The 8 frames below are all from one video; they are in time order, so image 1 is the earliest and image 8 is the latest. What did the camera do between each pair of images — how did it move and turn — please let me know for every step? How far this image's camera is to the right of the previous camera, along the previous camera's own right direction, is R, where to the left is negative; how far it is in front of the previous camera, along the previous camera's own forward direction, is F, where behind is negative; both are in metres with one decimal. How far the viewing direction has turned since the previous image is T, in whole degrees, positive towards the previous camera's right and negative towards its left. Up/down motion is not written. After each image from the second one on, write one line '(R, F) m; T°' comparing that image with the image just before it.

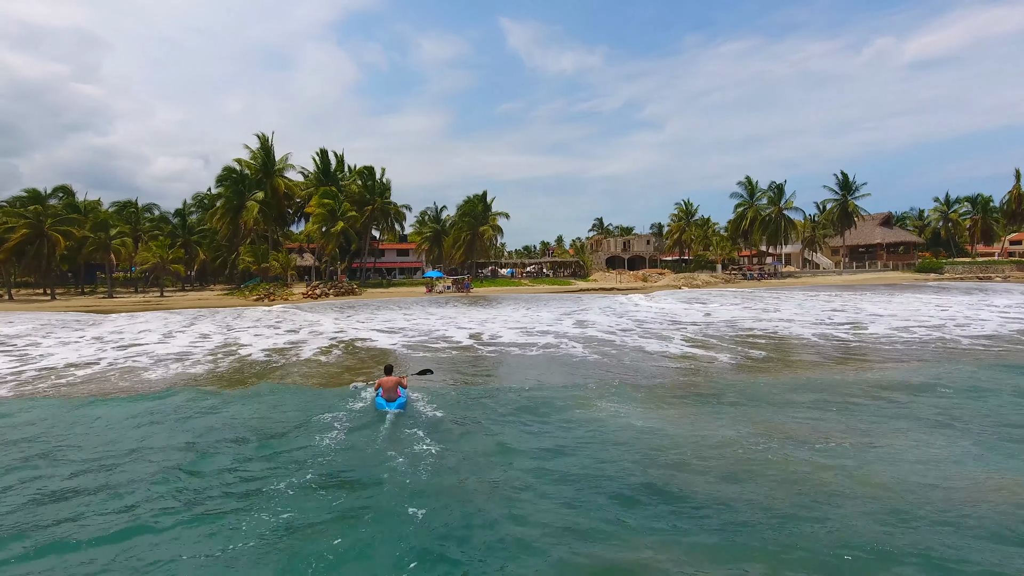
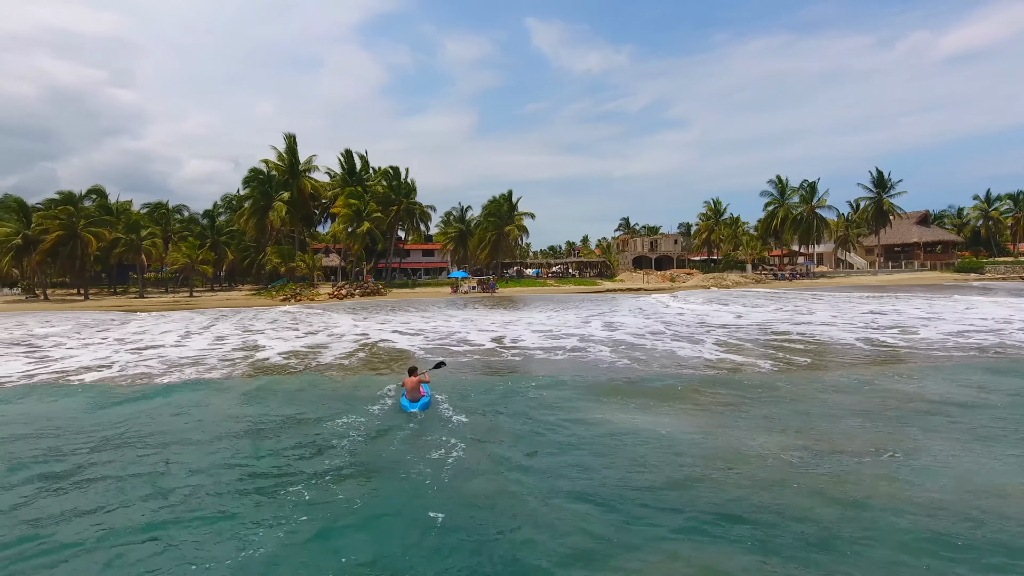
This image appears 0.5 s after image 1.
(-0.3, +0.4) m; -2°
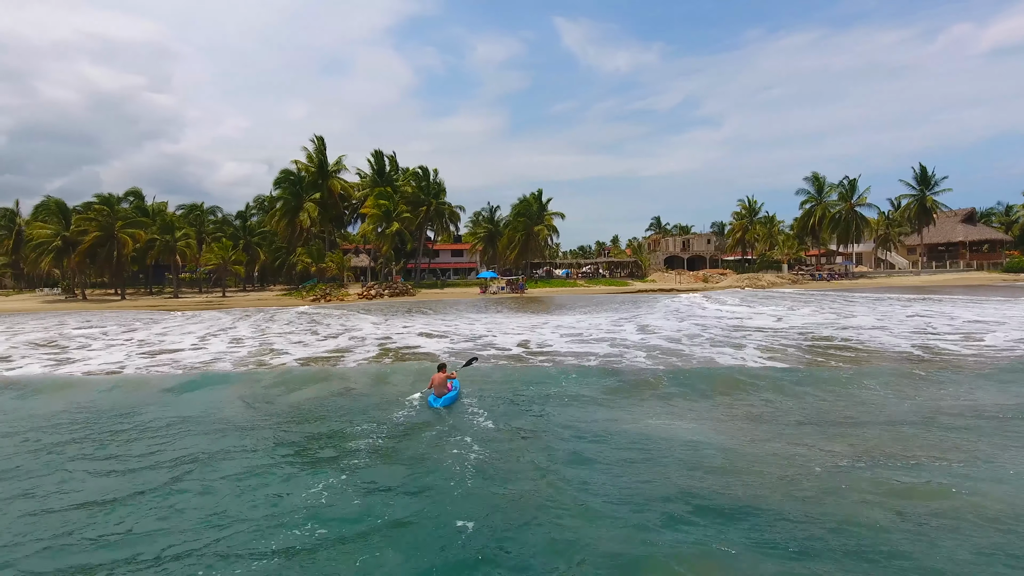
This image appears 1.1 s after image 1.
(-0.3, +0.4) m; -2°
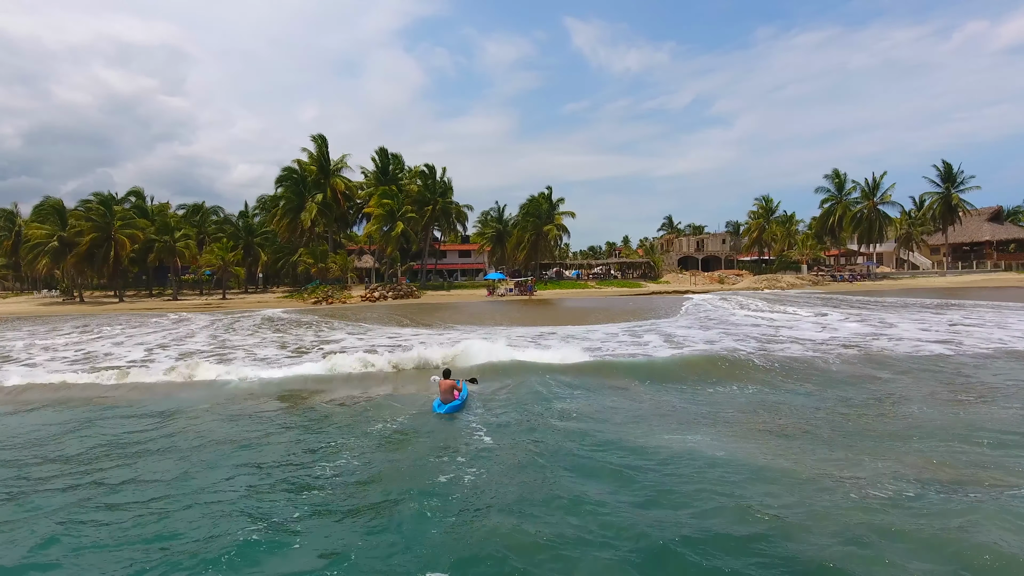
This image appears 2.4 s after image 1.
(+0.1, +0.9) m; -1°
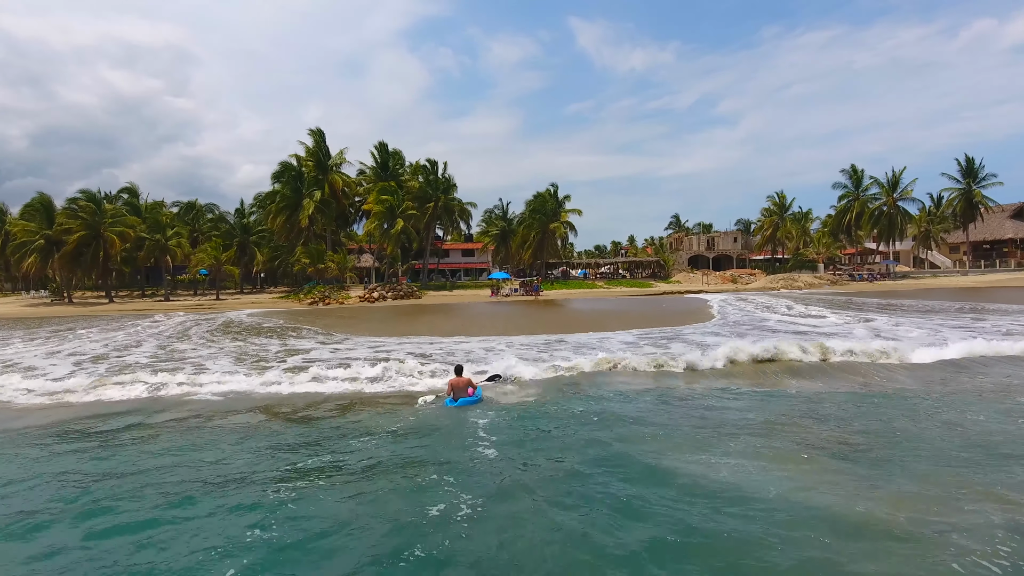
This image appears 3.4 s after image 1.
(0.0, +1.0) m; -1°
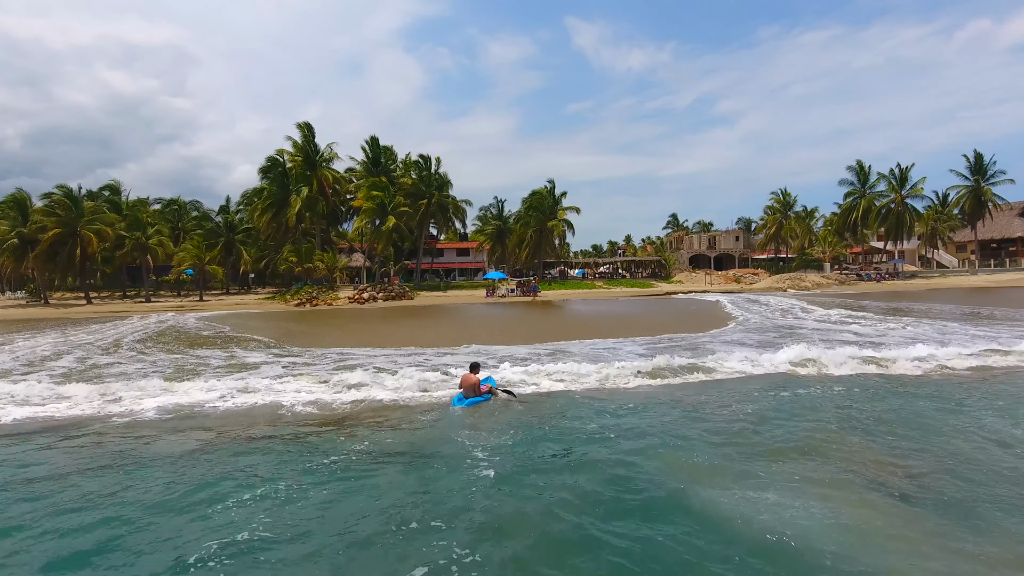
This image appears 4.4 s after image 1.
(+0.2, +0.9) m; 0°
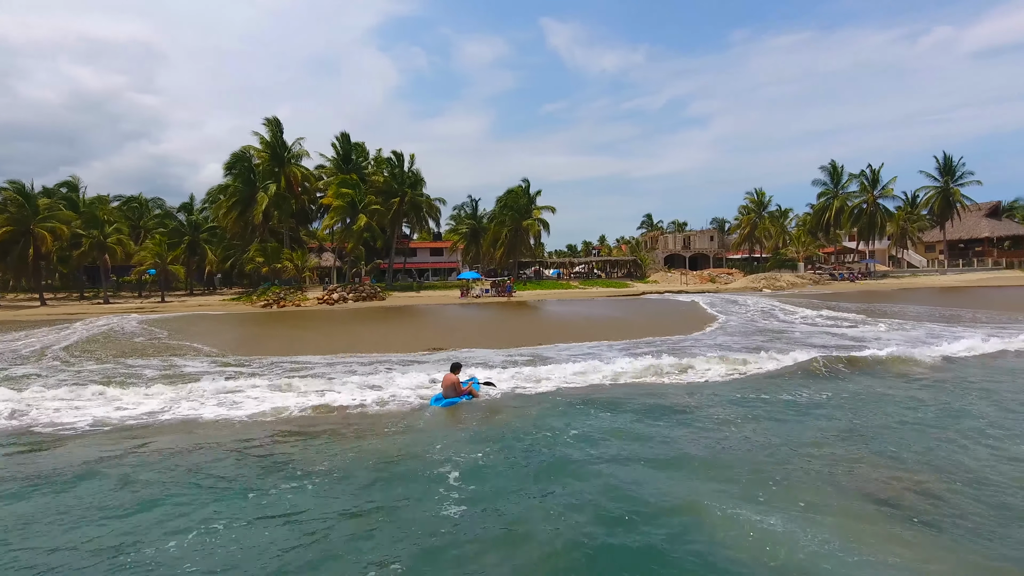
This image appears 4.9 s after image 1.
(+0.3, +0.4) m; +2°
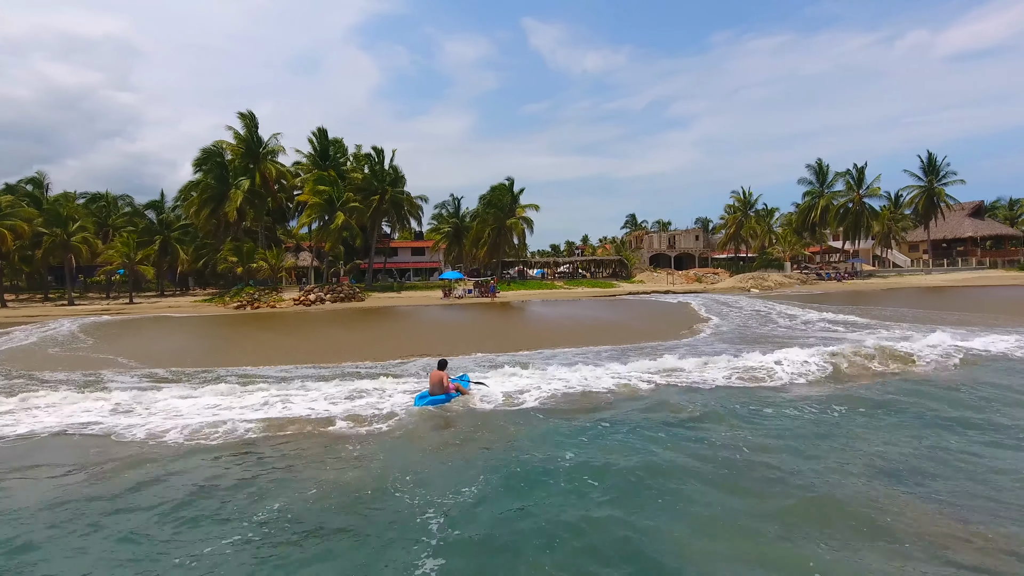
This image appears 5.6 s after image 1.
(+0.2, +0.6) m; +1°
